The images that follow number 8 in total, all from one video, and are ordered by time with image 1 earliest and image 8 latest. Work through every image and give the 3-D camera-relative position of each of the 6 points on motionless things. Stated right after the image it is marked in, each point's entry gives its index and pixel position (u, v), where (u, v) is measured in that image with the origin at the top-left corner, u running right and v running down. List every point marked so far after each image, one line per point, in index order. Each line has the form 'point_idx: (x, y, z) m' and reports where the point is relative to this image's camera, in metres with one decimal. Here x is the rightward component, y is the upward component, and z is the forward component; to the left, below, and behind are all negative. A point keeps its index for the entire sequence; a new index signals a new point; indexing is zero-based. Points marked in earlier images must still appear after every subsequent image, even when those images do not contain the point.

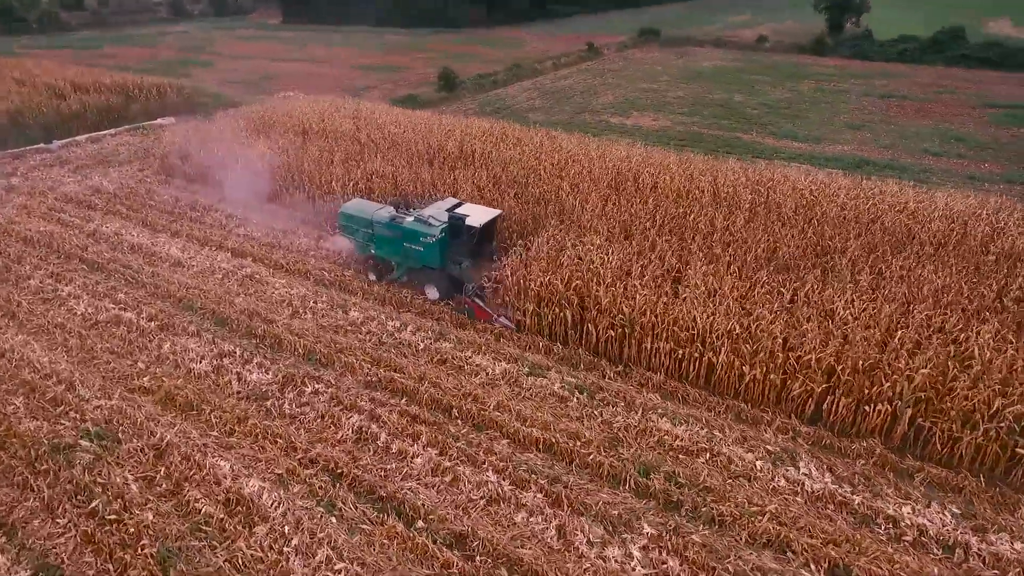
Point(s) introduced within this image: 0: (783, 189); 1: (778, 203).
0: (+4.2, +1.5, +9.5) m
1: (+3.9, +1.2, +8.9) m
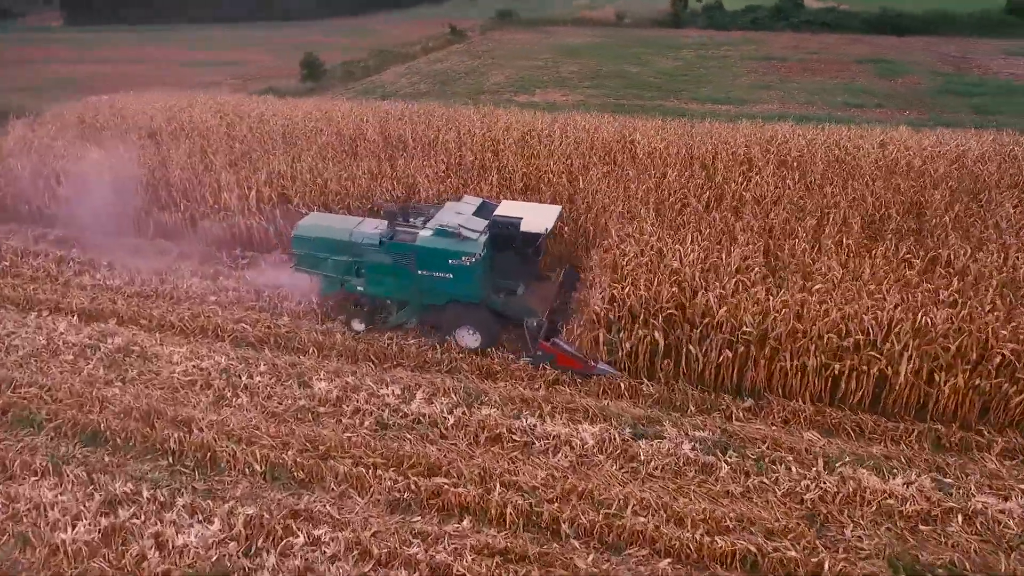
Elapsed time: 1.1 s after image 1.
0: (+3.8, +1.9, +8.1) m
1: (+3.6, +1.6, +7.5) m
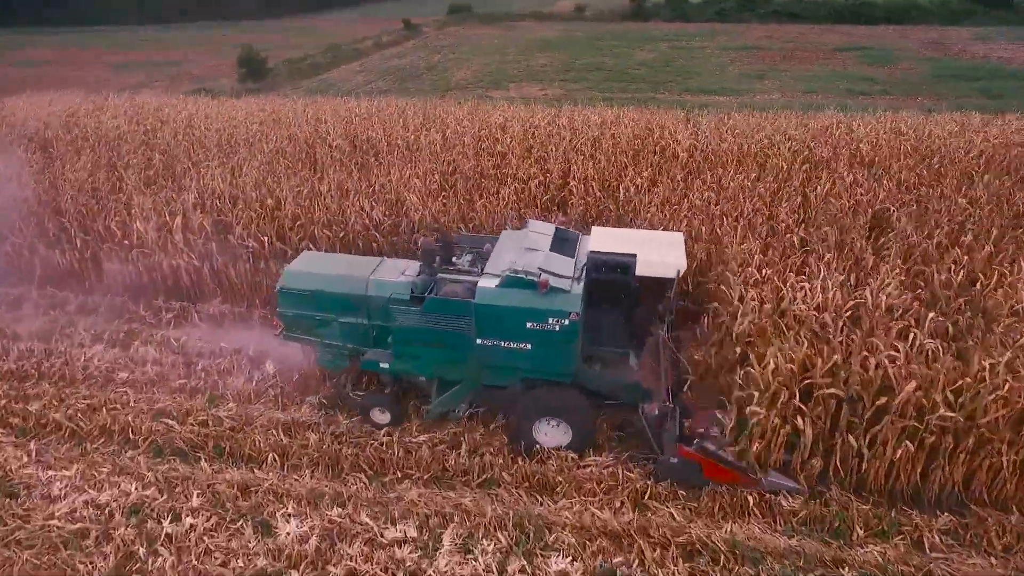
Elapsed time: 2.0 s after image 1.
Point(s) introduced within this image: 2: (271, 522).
0: (+3.8, +1.7, +6.7) m
1: (+3.7, +1.3, +6.0) m
2: (-1.3, -1.2, +3.3) m
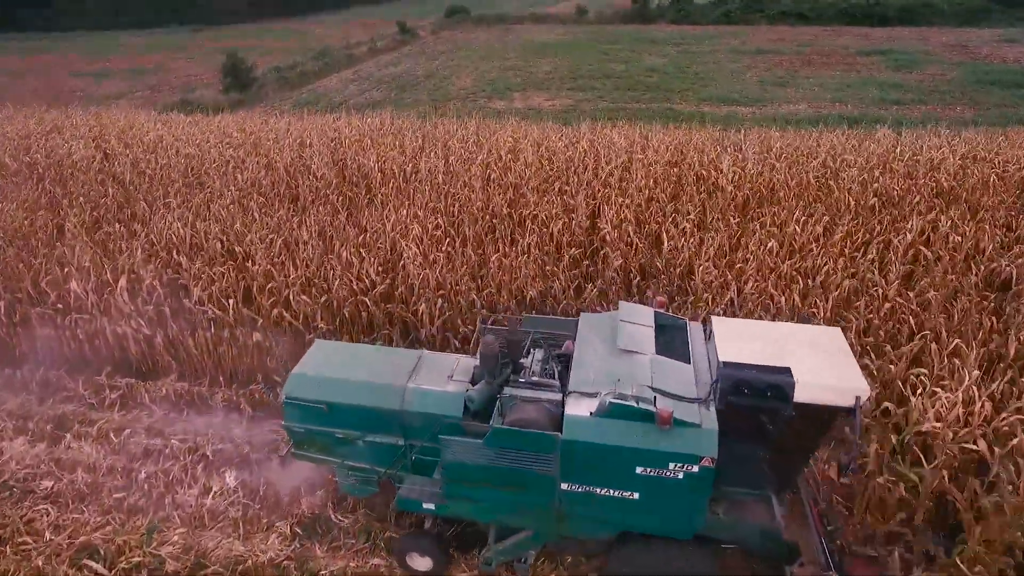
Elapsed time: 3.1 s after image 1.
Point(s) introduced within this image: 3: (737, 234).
0: (+3.9, +1.2, +5.8) m
1: (+3.8, +0.8, +5.1) m
2: (-1.1, -1.7, +2.3) m
3: (+1.6, +0.4, +4.5) m
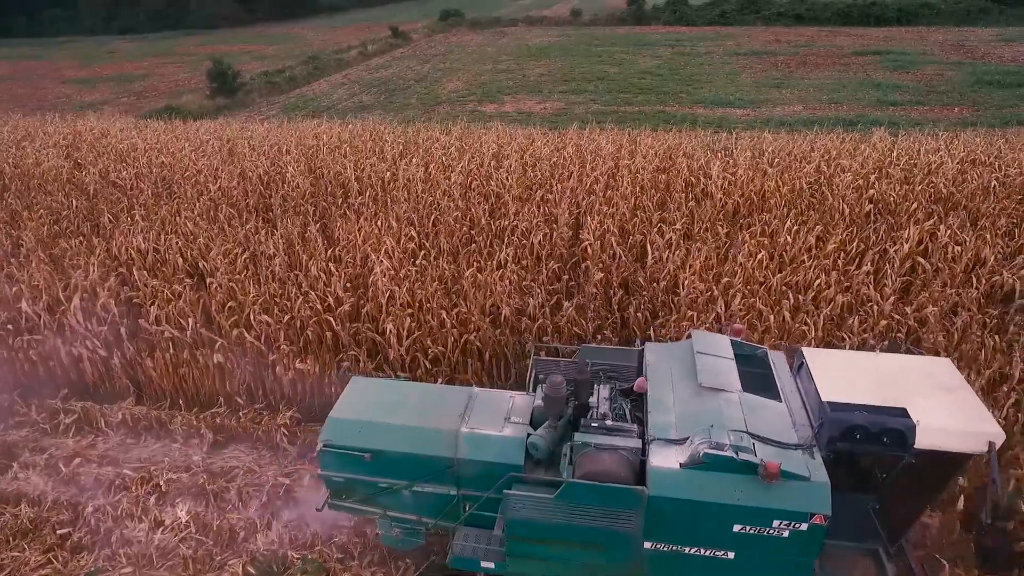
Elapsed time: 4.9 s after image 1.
0: (+3.8, +1.1, +5.5) m
1: (+3.7, +0.8, +4.9) m
2: (-1.2, -1.8, +2.1) m
3: (+1.5, +0.3, +4.3) m
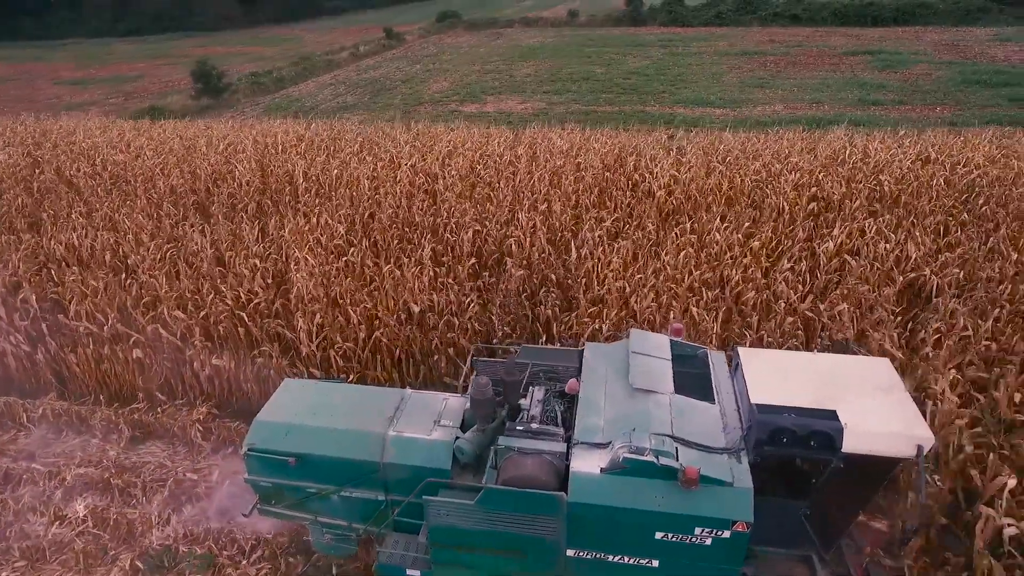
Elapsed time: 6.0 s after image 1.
0: (+3.3, +1.1, +5.5) m
1: (+3.2, +0.8, +4.8) m
2: (-1.8, -1.8, +2.1) m
3: (+1.0, +0.3, +4.2) m
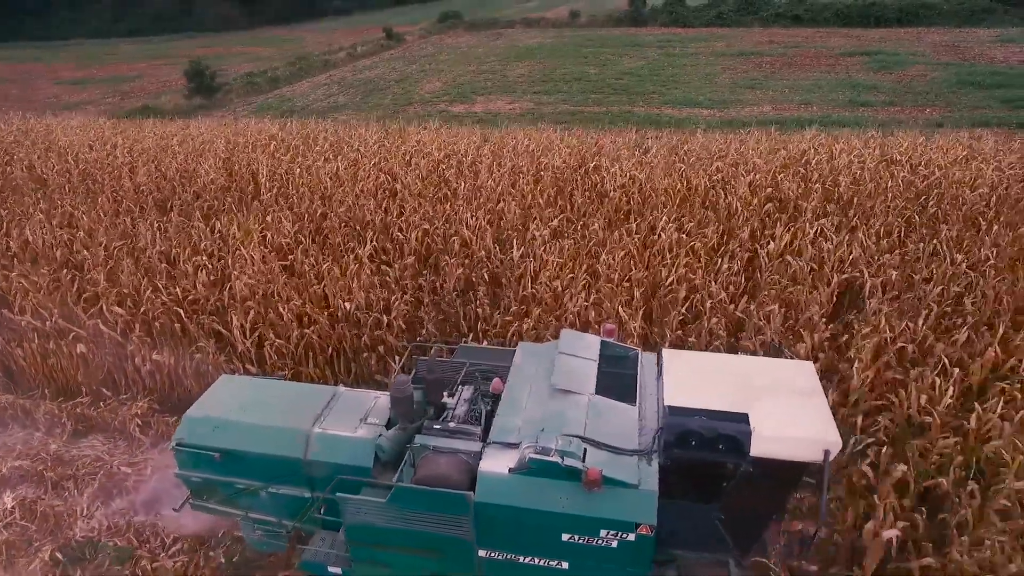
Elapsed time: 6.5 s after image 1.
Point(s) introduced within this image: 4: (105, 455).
0: (+2.9, +1.1, +5.4) m
1: (+2.8, +0.8, +4.8) m
2: (-2.2, -1.8, +2.1) m
3: (+0.6, +0.3, +4.2) m
4: (-2.4, -1.0, +3.6) m
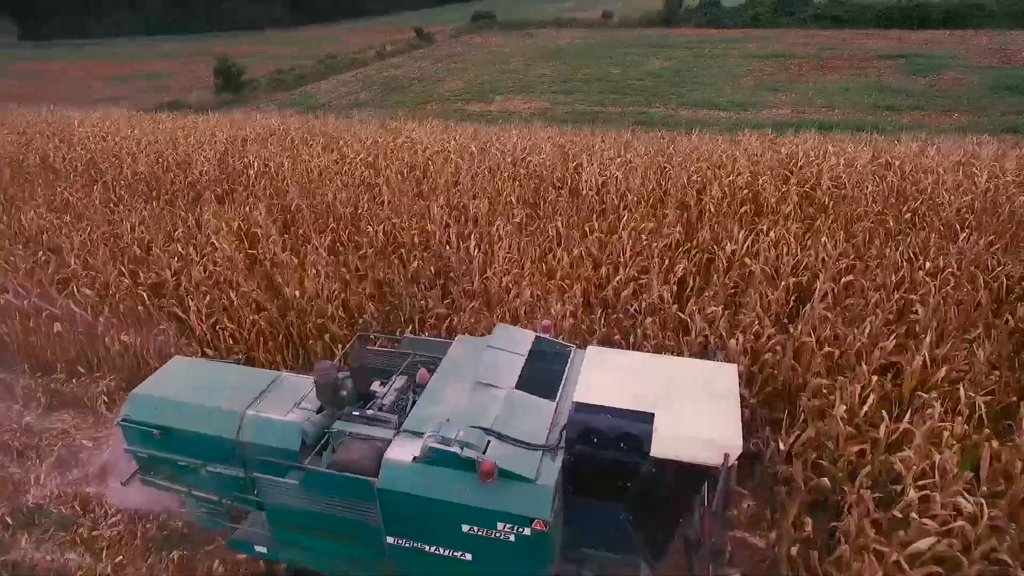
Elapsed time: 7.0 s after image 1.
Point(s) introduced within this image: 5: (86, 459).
0: (+2.7, +1.0, +5.3) m
1: (+2.6, +0.7, +4.6) m
2: (-2.7, -1.7, +2.3) m
3: (+0.3, +0.3, +4.2) m
4: (-2.7, -0.9, +3.8) m
5: (-2.5, -1.0, +3.6) m
